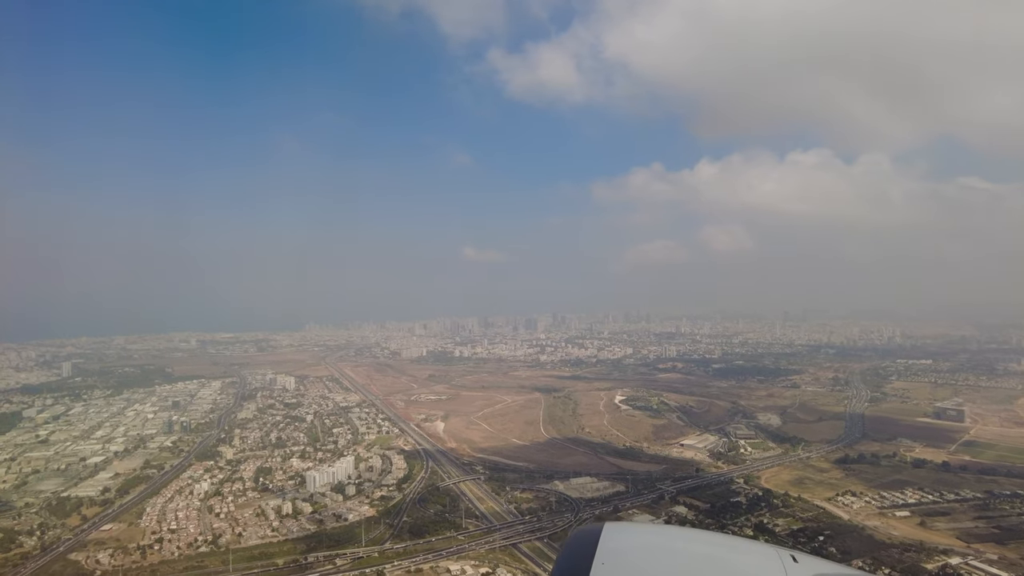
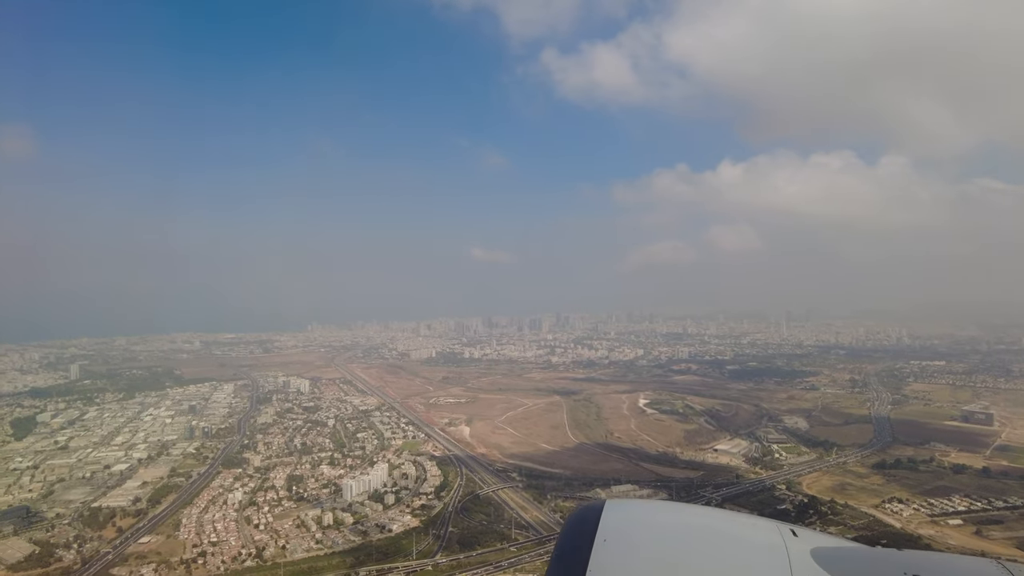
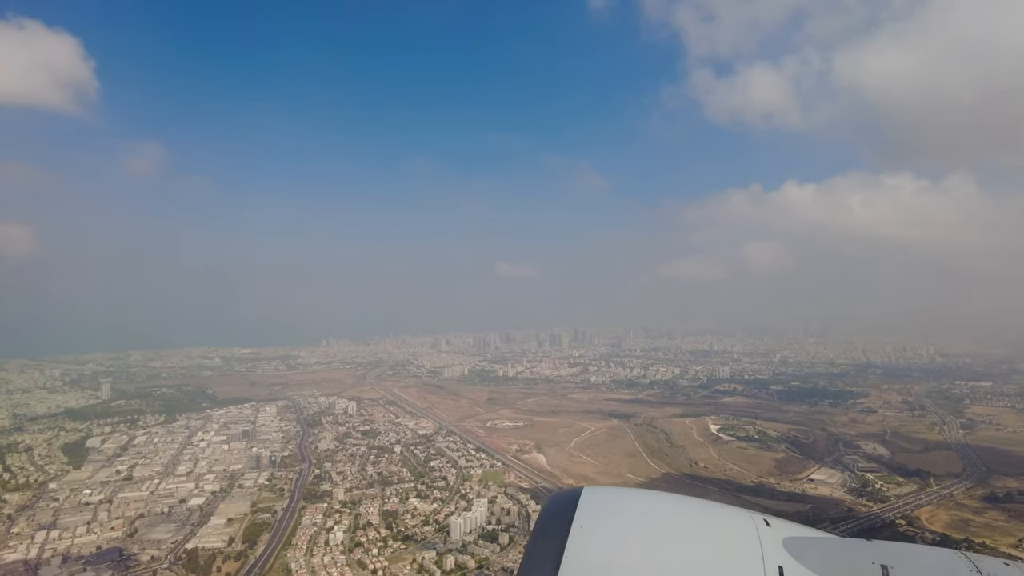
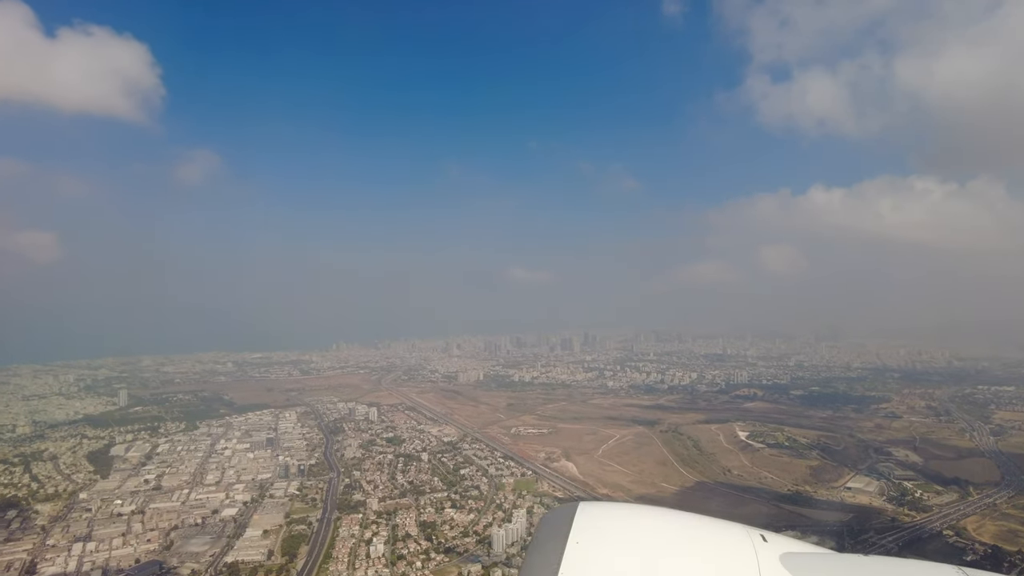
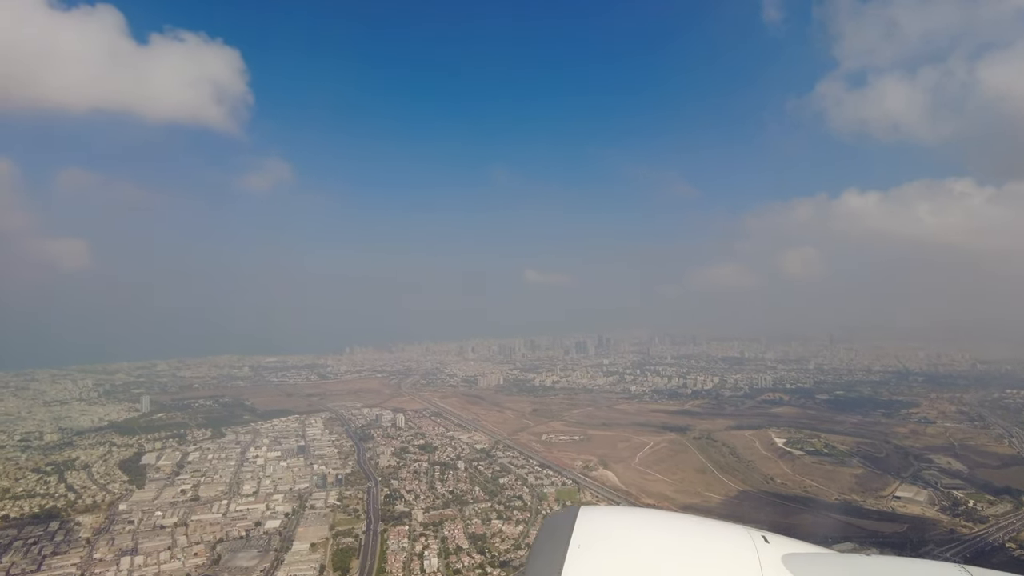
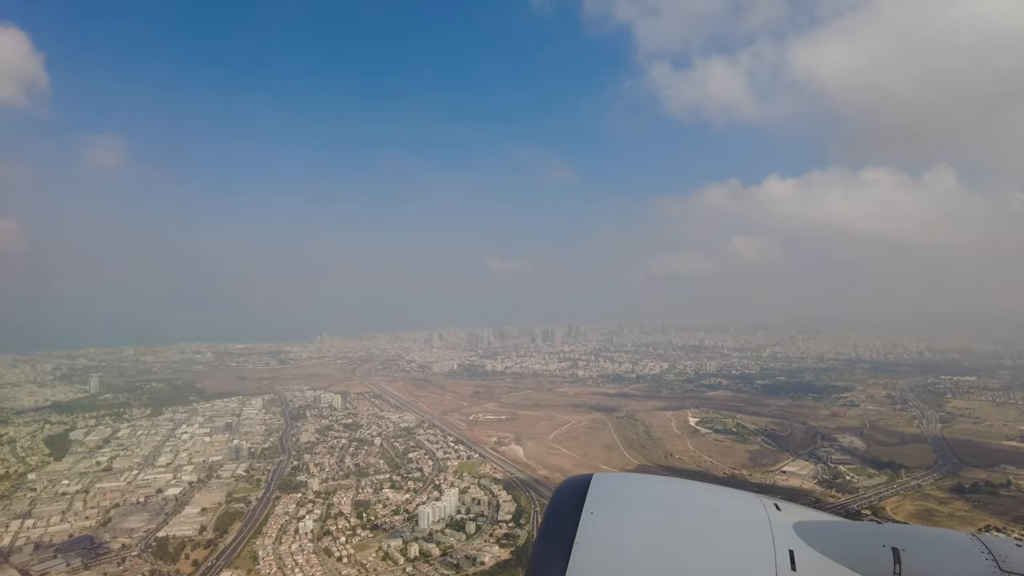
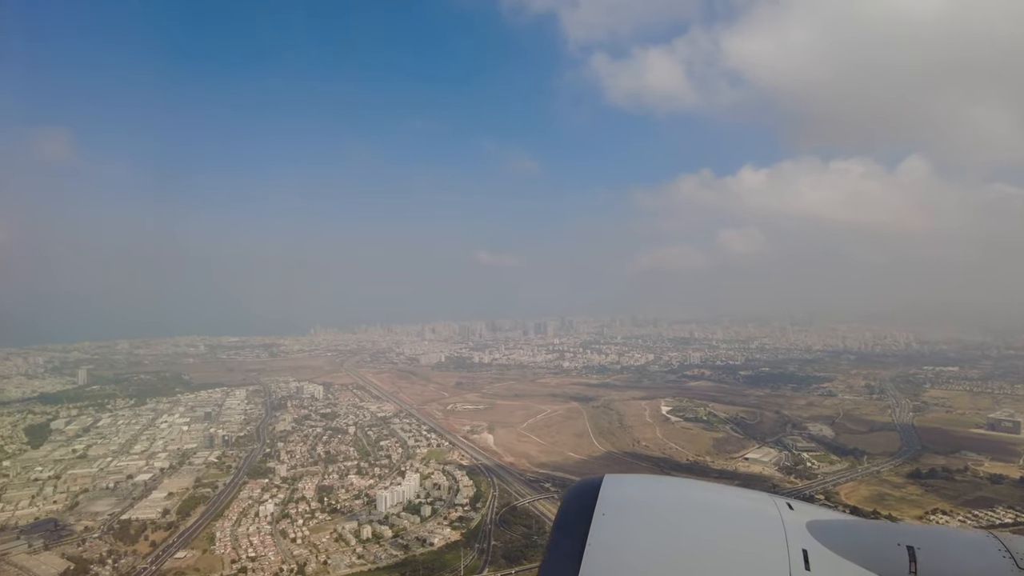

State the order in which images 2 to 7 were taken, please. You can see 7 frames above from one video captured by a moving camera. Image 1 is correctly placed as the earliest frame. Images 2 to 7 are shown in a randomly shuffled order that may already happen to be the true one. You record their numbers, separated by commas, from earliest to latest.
2, 7, 6, 3, 4, 5
